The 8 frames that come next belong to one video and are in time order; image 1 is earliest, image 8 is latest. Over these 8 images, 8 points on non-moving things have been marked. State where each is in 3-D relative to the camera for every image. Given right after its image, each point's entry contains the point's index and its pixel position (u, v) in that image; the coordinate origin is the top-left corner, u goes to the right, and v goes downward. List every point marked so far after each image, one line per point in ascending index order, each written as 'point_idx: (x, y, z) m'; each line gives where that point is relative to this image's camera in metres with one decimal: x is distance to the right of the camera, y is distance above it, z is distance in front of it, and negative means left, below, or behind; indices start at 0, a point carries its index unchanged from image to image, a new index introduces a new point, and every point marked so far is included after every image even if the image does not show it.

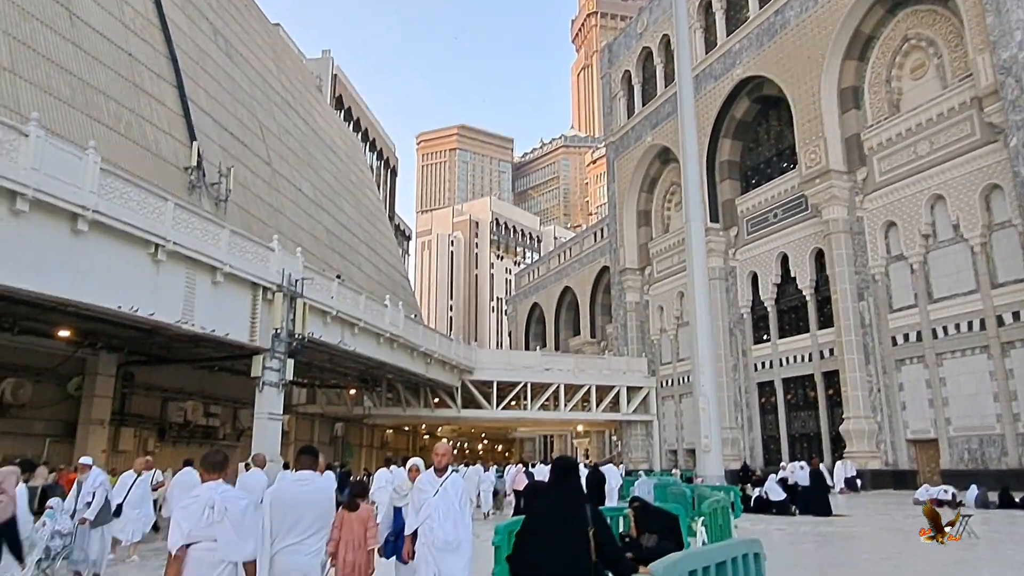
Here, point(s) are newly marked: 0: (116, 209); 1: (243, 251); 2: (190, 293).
0: (-7.9, +1.6, +14.7) m
1: (-6.9, +1.0, +19.0) m
2: (-7.5, -0.1, +17.2) m
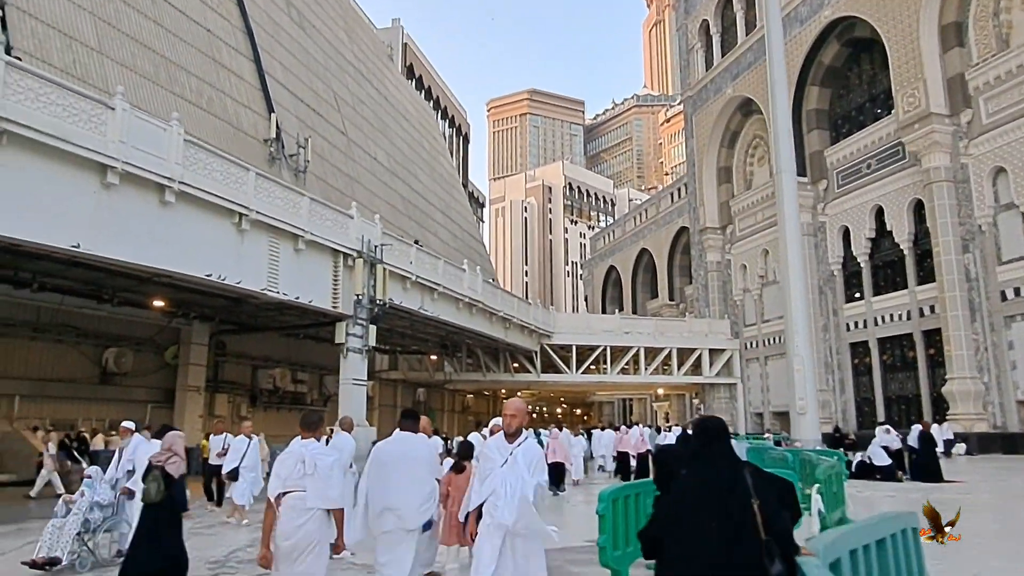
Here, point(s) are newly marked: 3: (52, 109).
0: (-6.3, +2.2, +15.0) m
1: (-4.9, +1.8, +19.1) m
2: (-5.6, +0.6, +17.4) m
3: (-7.6, +2.9, +12.2) m
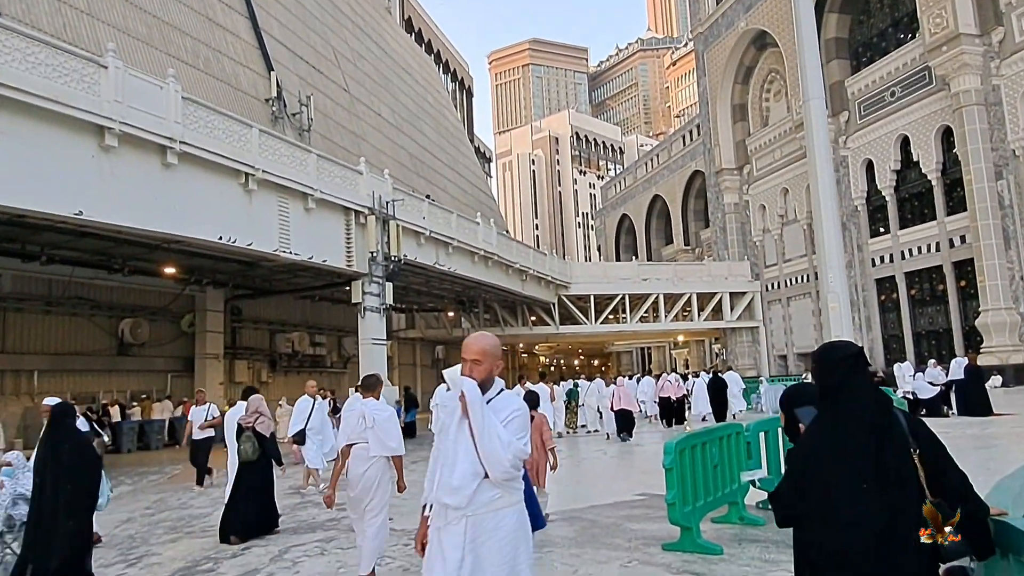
0: (-6.0, +2.9, +14.3) m
1: (-4.5, +2.8, +18.5) m
2: (-5.2, +1.5, +16.8) m
3: (-7.3, +3.4, +11.5) m
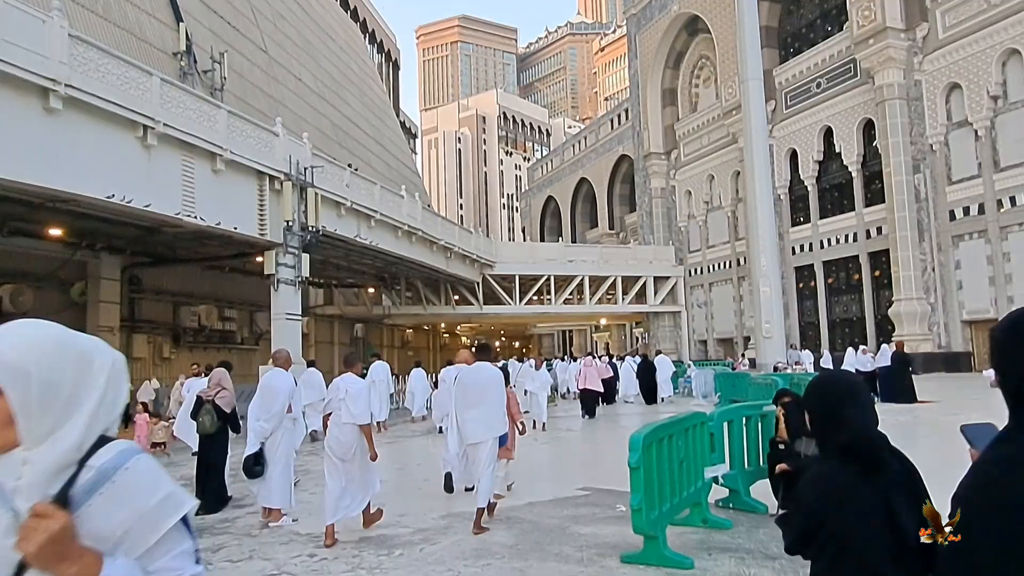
0: (-7.2, +3.5, +12.7) m
1: (-6.2, +3.5, +17.0) m
2: (-6.7, +2.2, +15.3) m
3: (-8.2, +4.0, +9.8) m
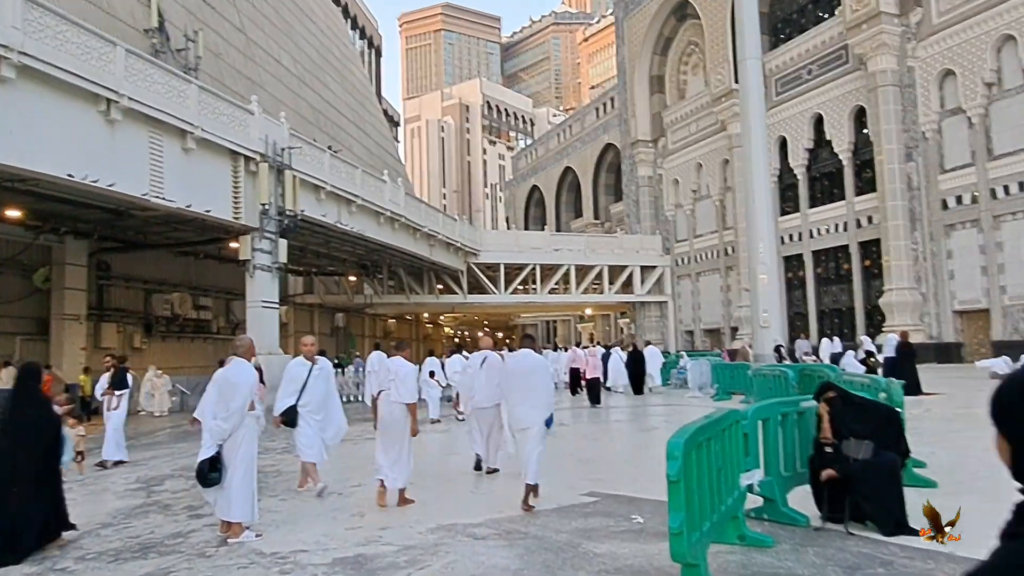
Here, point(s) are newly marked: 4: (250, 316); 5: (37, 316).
0: (-7.4, +3.8, +11.8) m
1: (-6.4, +3.8, +16.1) m
2: (-7.0, +2.5, +14.4) m
3: (-8.3, +4.2, +8.8) m
4: (-6.5, -0.7, +18.3) m
5: (-12.3, -0.7, +19.1) m
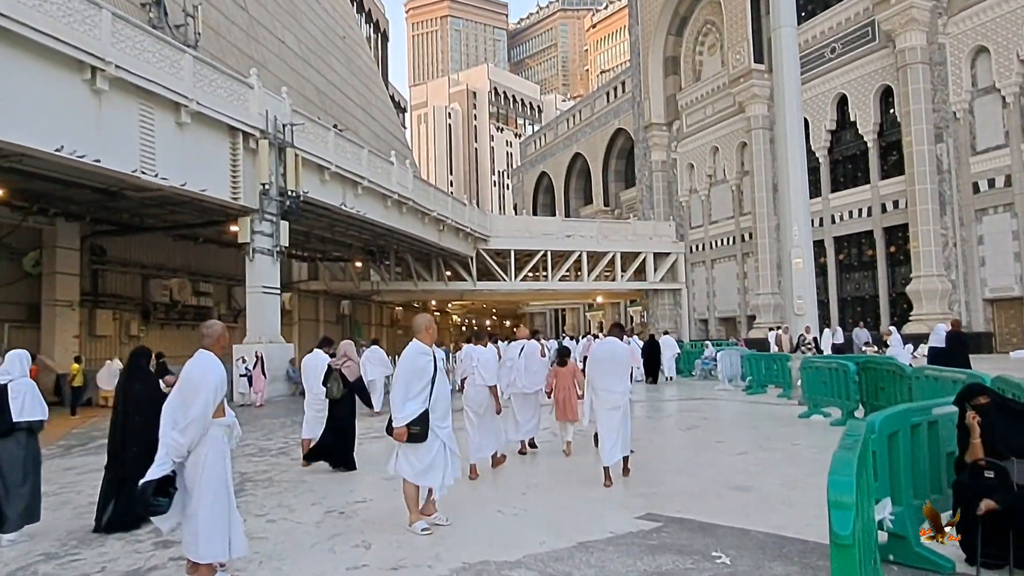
0: (-7.1, +4.0, +10.8) m
1: (-6.1, +4.1, +15.1) m
2: (-6.6, +2.8, +13.5) m
3: (-8.0, +4.4, +7.8) m
4: (-6.1, -0.3, +17.4) m
5: (-11.9, -0.3, +18.2) m
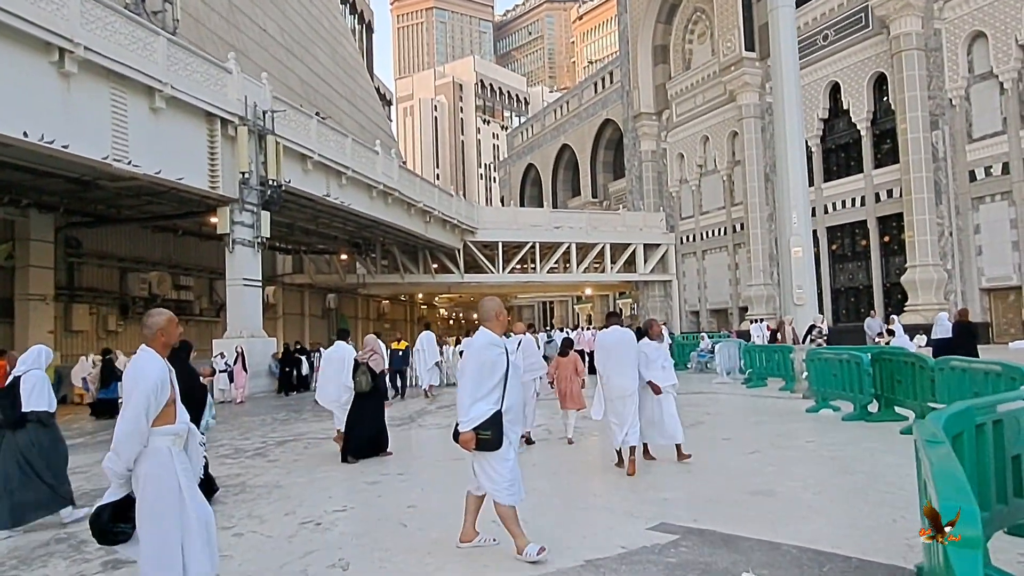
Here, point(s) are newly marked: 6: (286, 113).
0: (-7.2, +4.1, +10.2) m
1: (-6.3, +4.3, +14.5) m
2: (-6.8, +2.9, +12.9) m
3: (-8.1, +4.5, +7.2) m
4: (-6.4, -0.2, +16.8) m
5: (-12.2, -0.2, +17.6) m
6: (-5.4, +4.2, +17.6) m
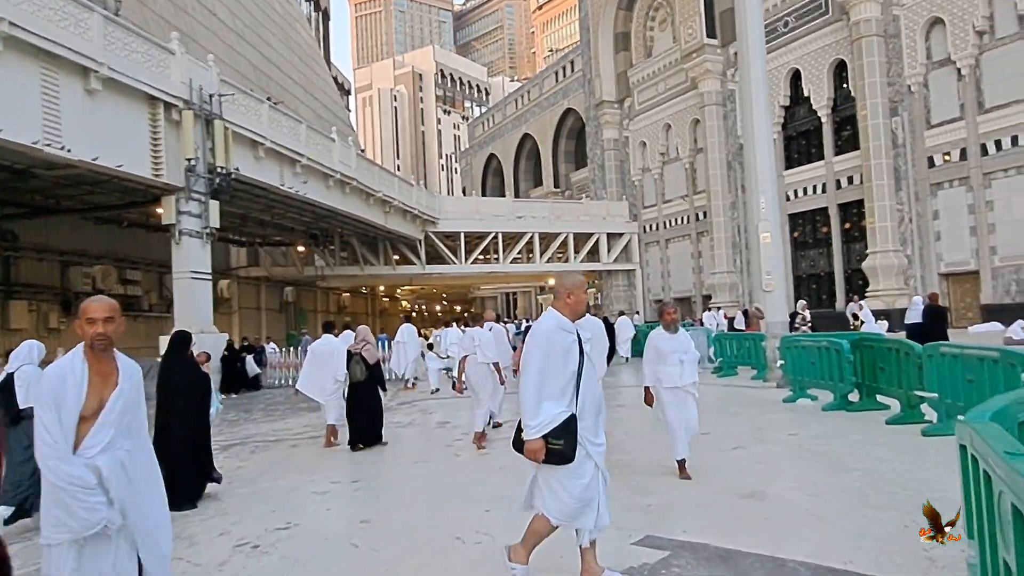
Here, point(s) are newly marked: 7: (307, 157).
0: (-7.7, +4.2, +9.2) m
1: (-7.1, +4.4, +13.6) m
2: (-7.5, +3.0, +12.0) m
3: (-8.5, +4.5, +6.2) m
4: (-7.2, 0.0, +15.9) m
5: (-13.0, -0.1, +16.4) m
6: (-6.3, +4.3, +16.7) m
7: (-5.4, +3.5, +19.5) m
